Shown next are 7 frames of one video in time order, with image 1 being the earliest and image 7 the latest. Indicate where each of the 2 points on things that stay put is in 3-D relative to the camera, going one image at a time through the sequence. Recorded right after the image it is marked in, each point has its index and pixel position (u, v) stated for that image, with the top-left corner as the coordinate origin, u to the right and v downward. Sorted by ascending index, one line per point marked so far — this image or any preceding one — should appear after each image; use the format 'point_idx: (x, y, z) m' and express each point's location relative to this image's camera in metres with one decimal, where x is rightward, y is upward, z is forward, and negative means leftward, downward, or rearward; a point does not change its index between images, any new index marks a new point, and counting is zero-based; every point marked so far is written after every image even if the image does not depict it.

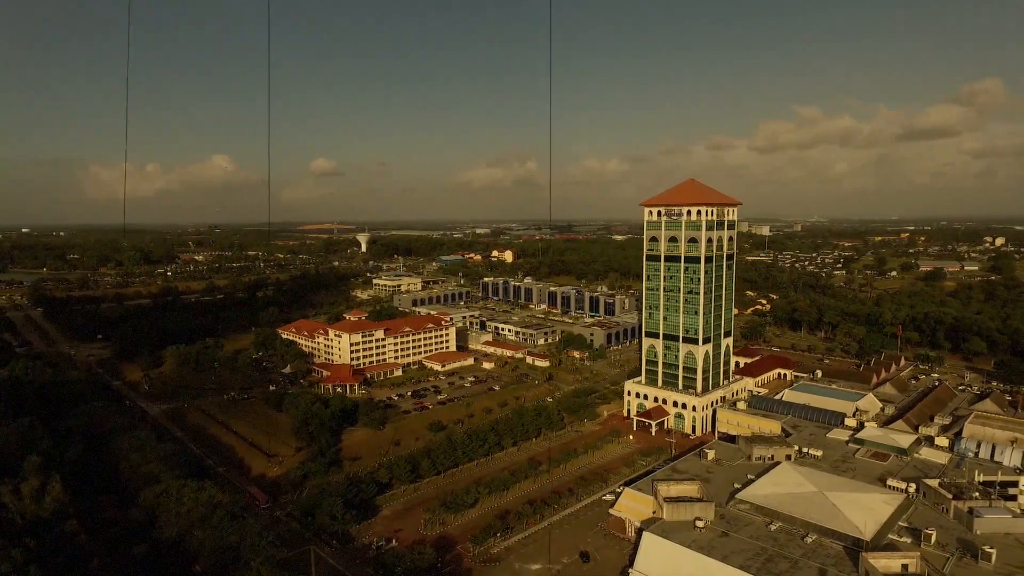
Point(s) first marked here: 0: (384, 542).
0: (-3.3, -6.7, +15.5) m
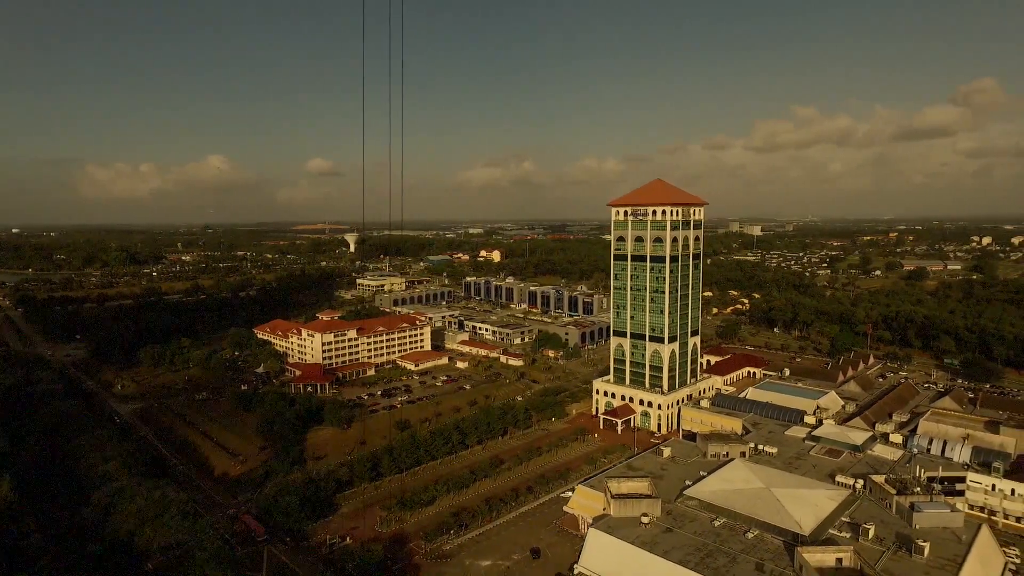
0: (-4.6, -6.7, +15.6) m
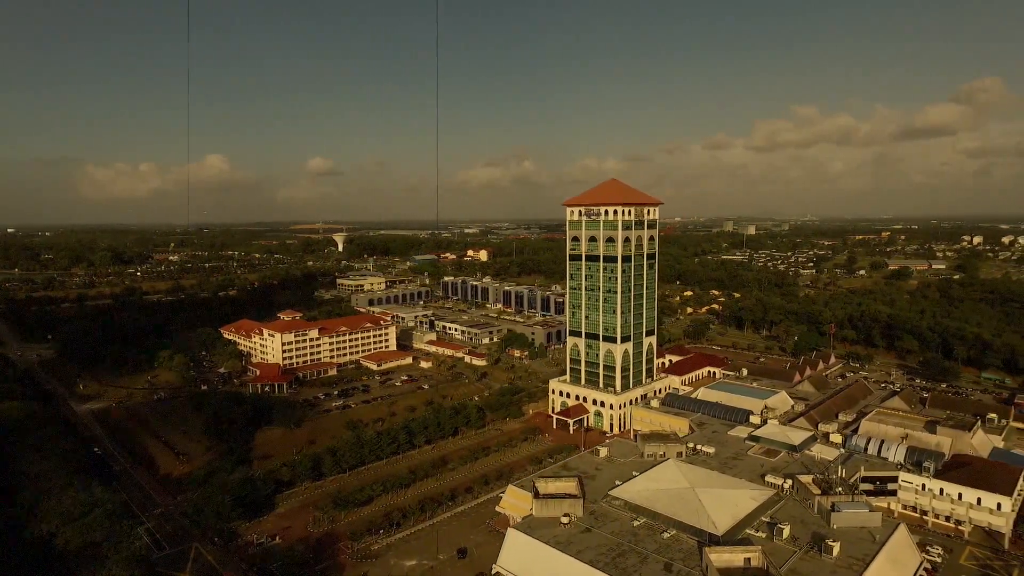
0: (-6.5, -6.7, +15.6) m
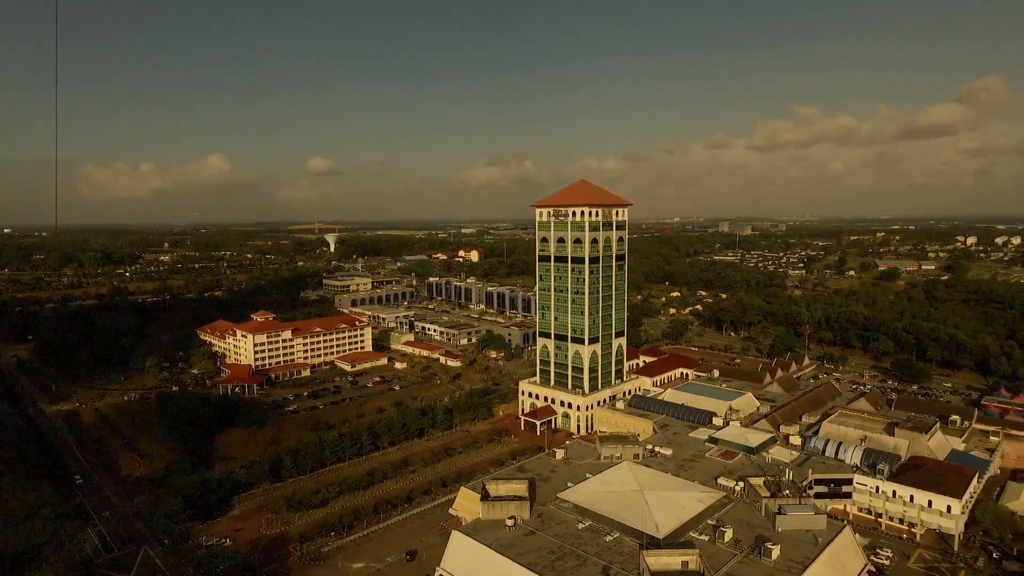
0: (-7.8, -6.7, +15.6) m
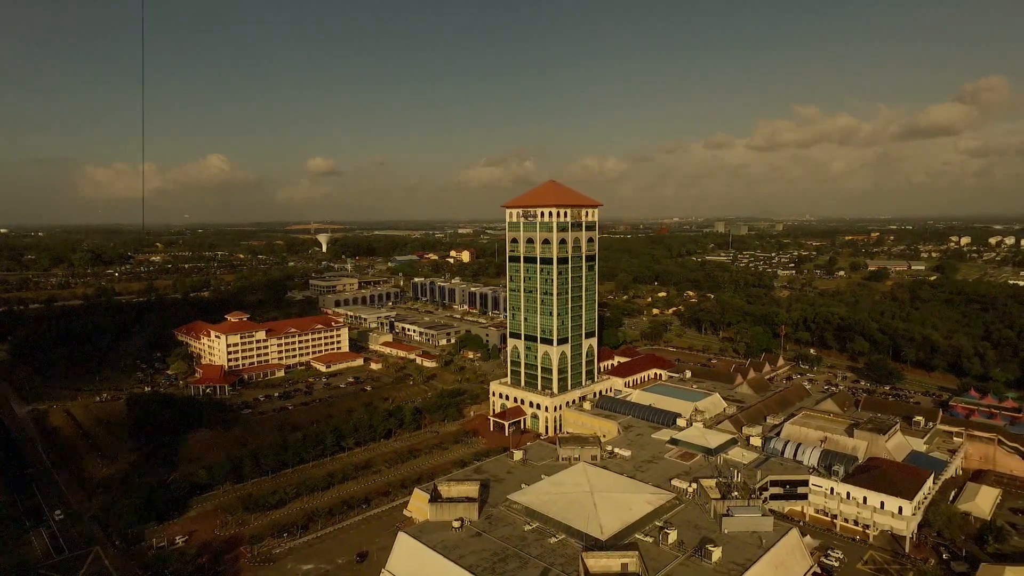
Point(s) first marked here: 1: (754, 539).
0: (-9.0, -6.7, +15.6) m
1: (+5.5, -5.7, +13.3) m
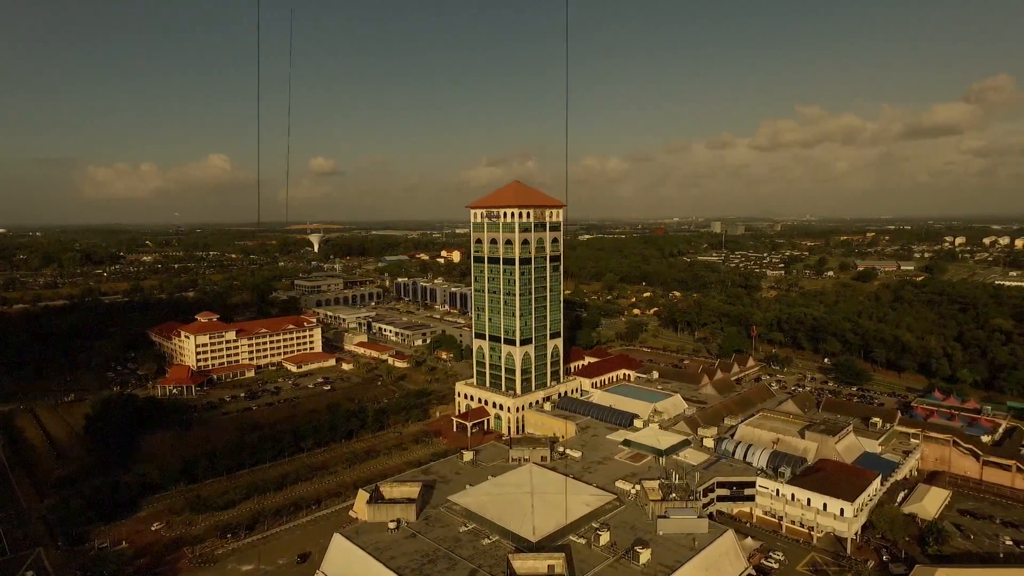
0: (-10.6, -6.8, +15.6) m
1: (+4.0, -5.7, +13.3) m
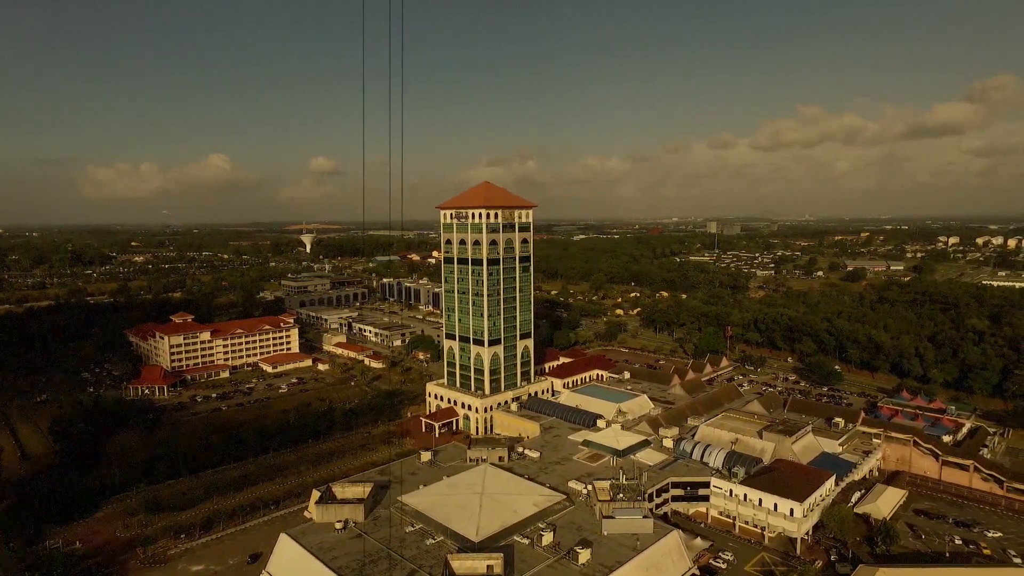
0: (-11.8, -6.8, +15.6) m
1: (+2.7, -5.7, +13.4) m
